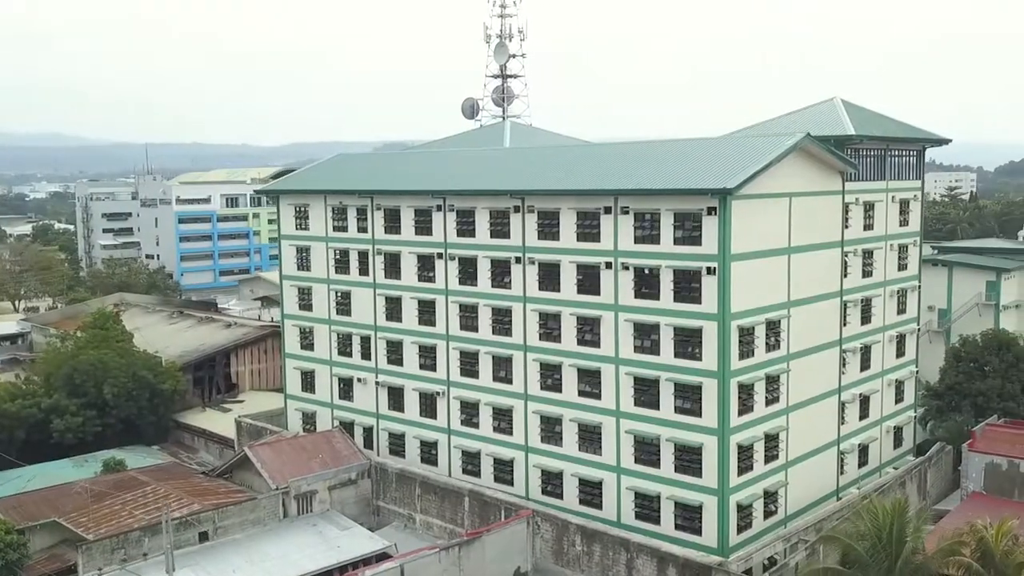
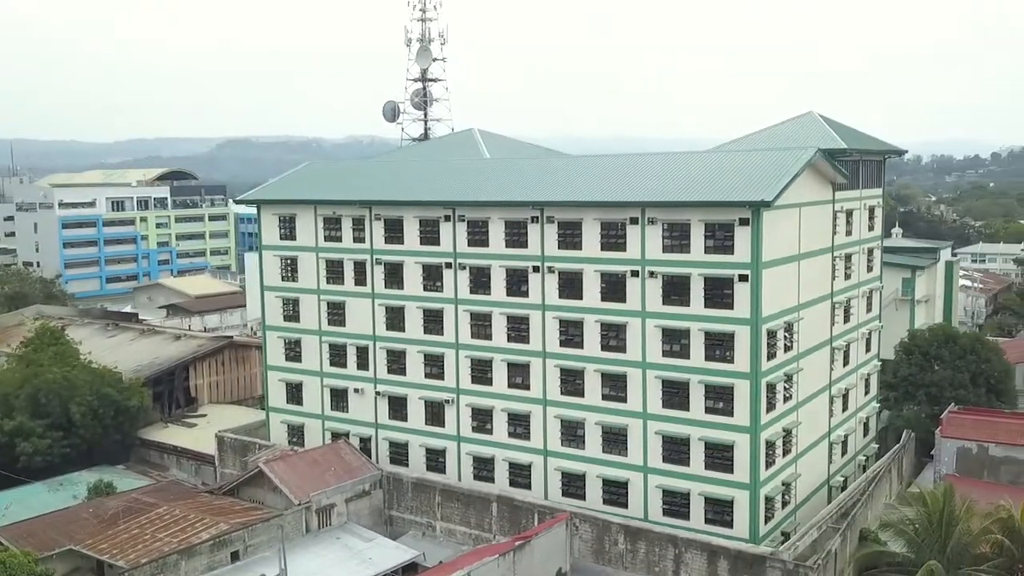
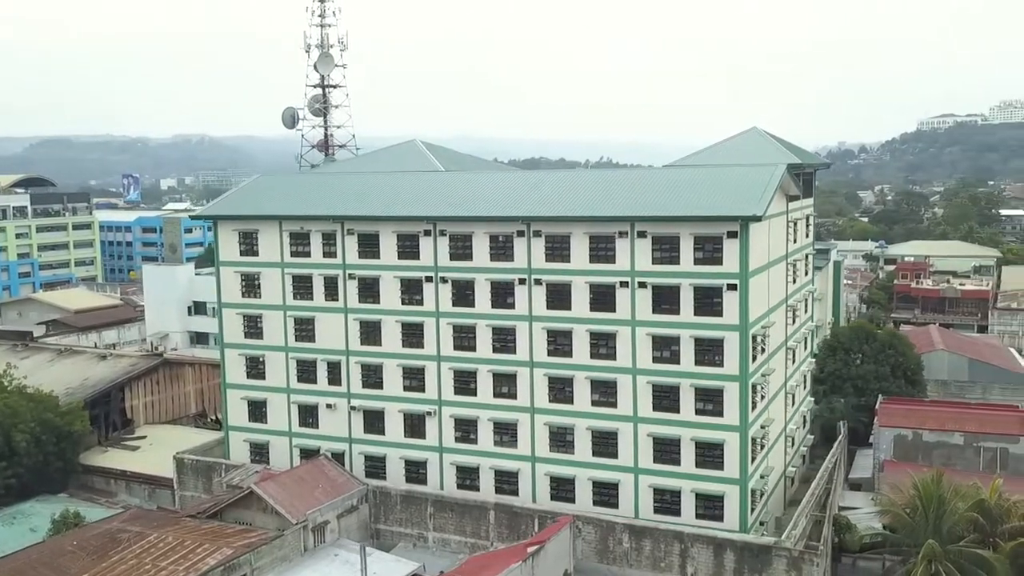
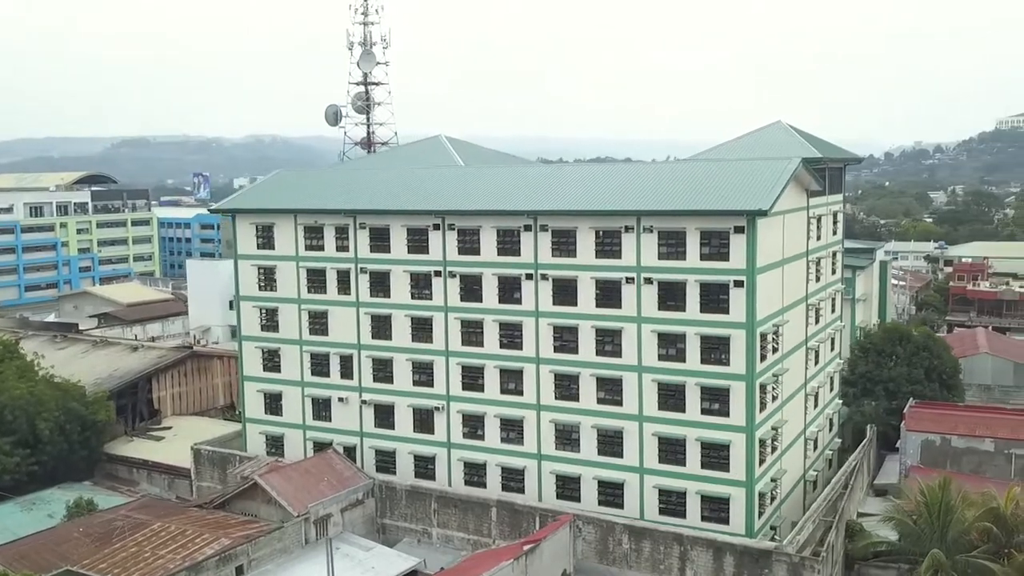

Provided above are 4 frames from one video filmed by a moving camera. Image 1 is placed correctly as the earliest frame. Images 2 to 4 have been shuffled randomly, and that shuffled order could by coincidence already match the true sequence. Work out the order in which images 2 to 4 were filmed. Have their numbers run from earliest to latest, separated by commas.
2, 4, 3
